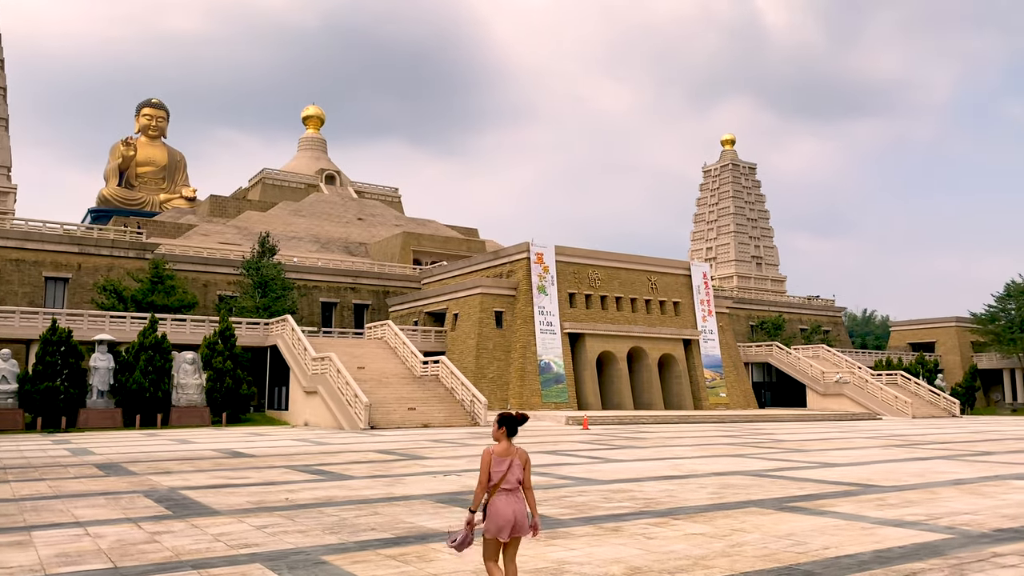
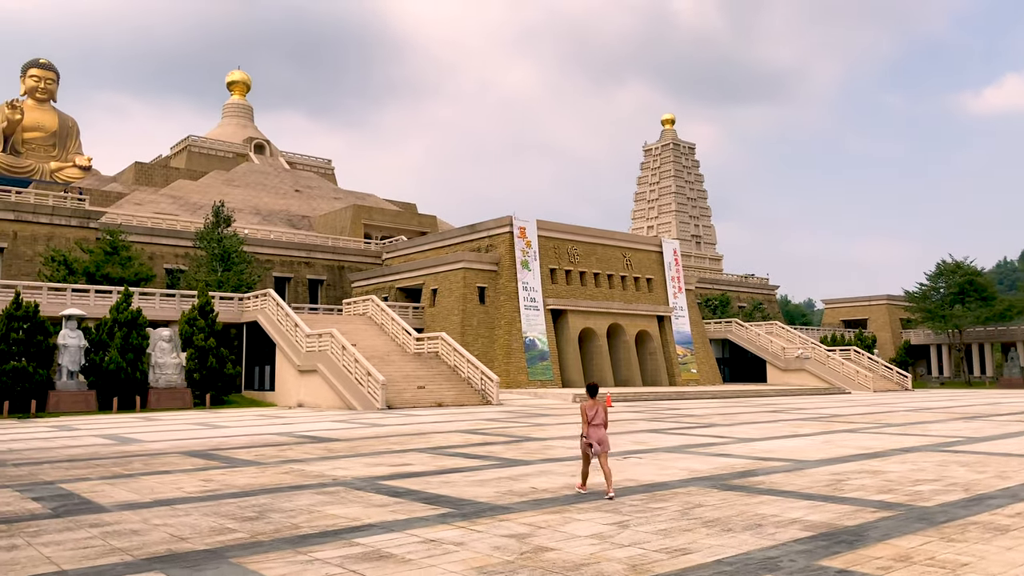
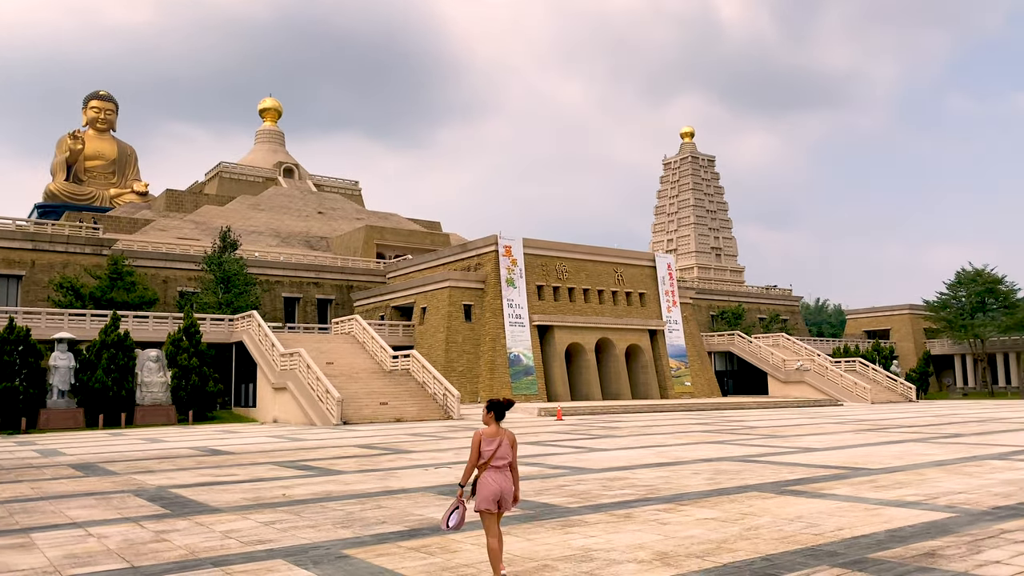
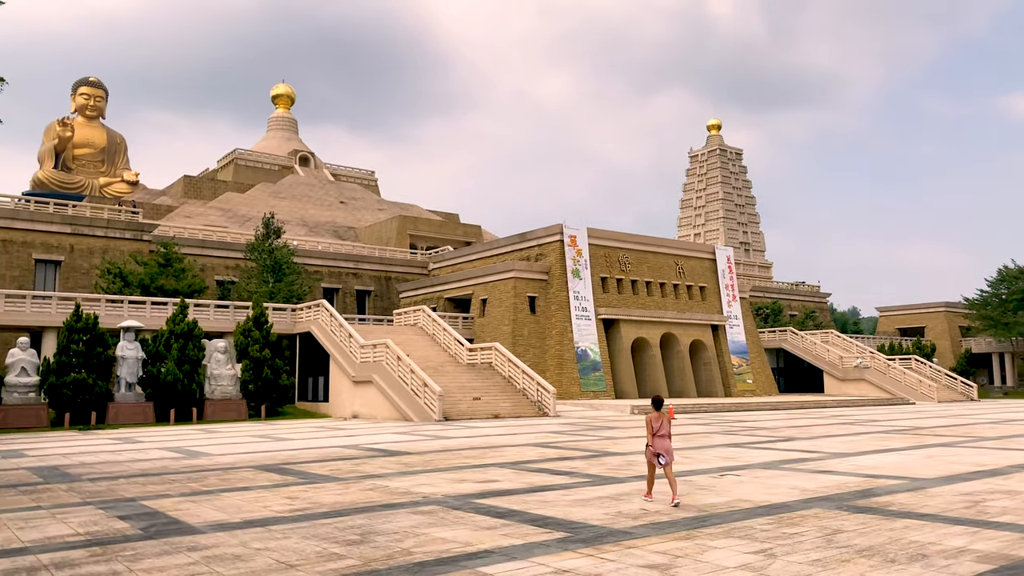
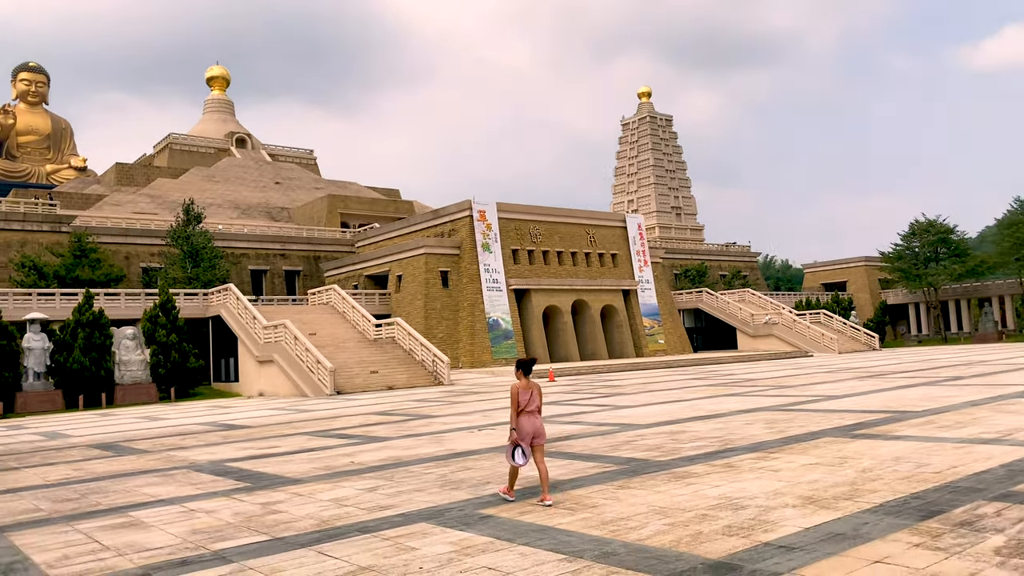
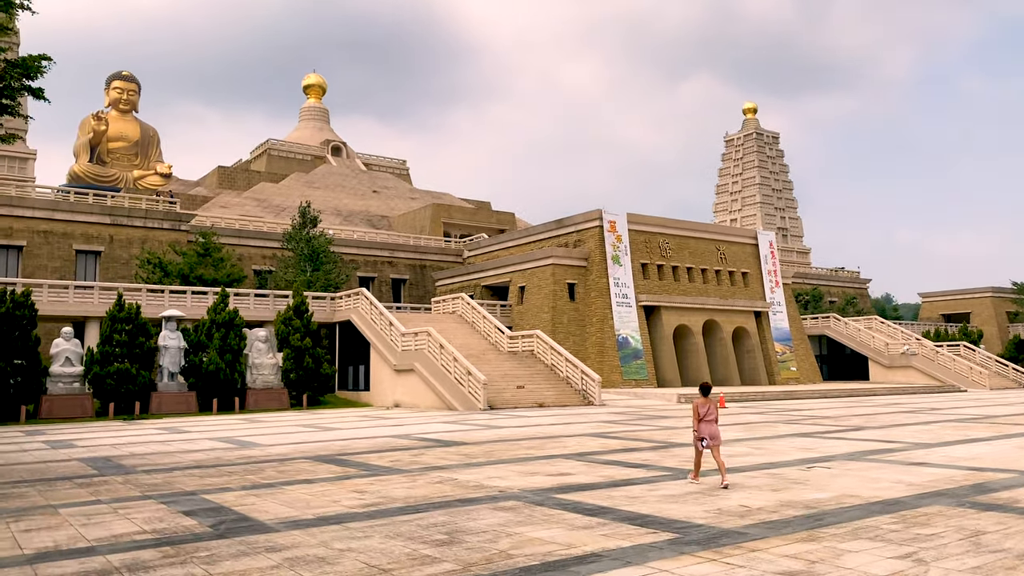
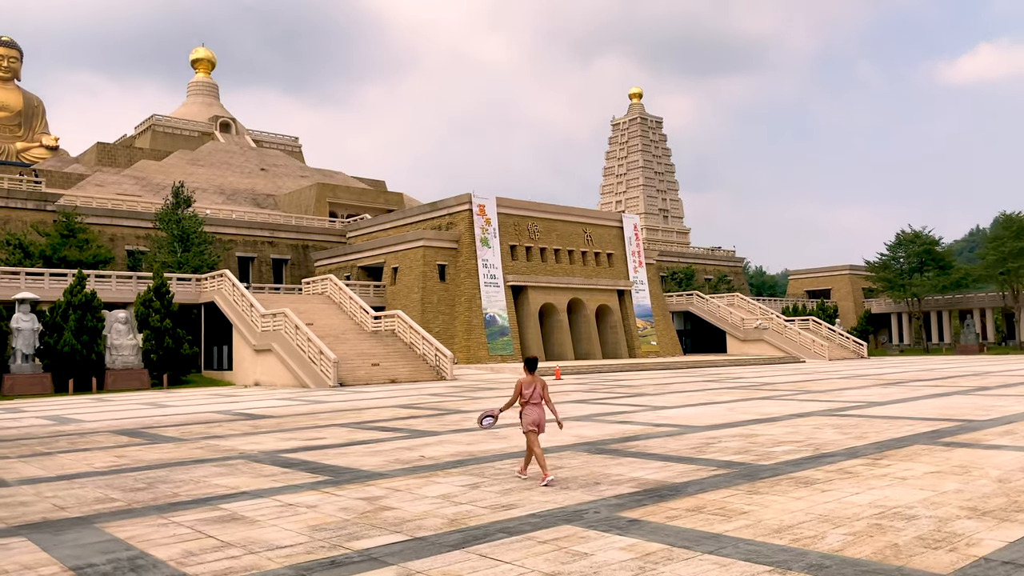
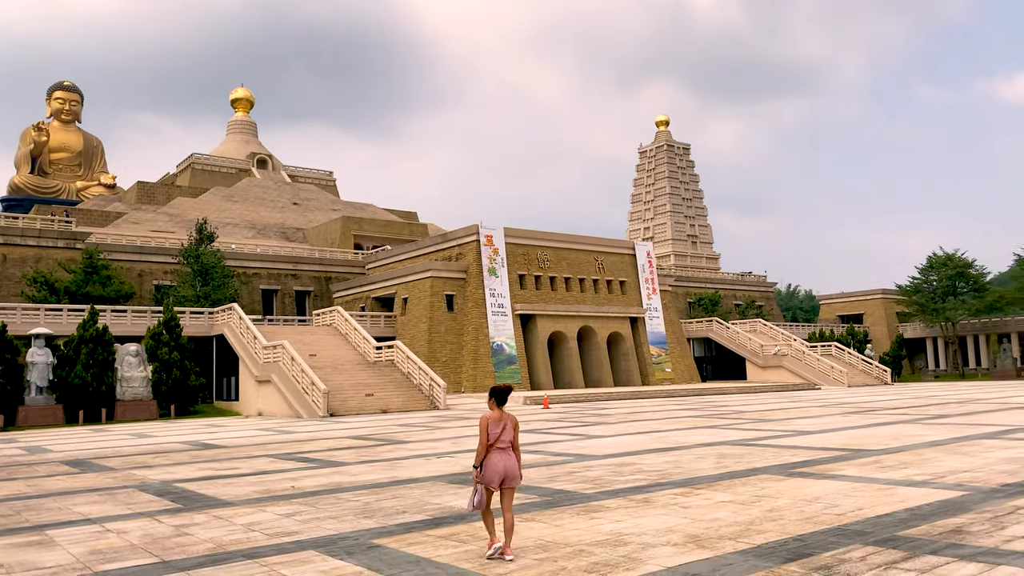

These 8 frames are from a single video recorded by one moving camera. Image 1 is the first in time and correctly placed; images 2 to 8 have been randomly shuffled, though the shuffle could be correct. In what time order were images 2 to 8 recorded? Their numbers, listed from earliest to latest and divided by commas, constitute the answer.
3, 8, 5, 7, 2, 4, 6
